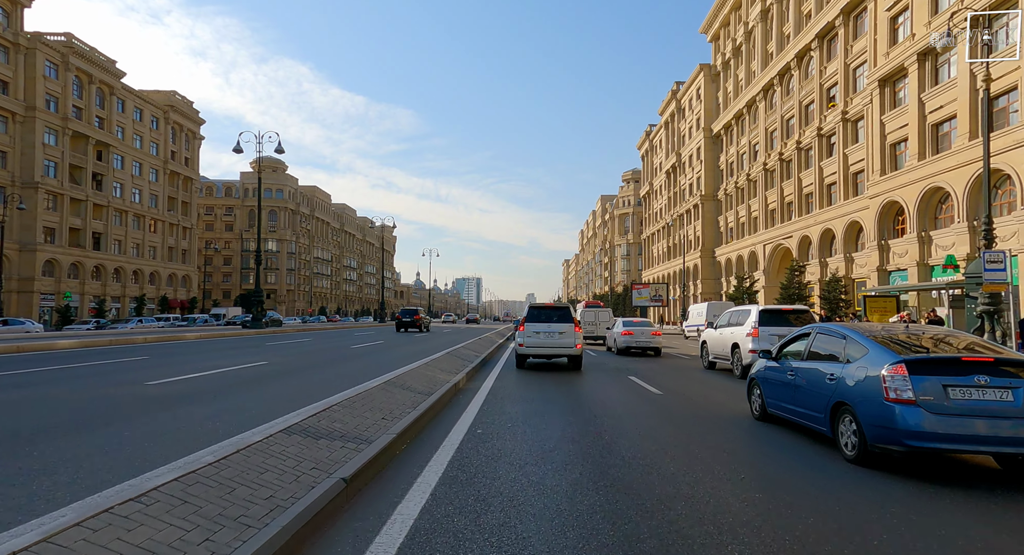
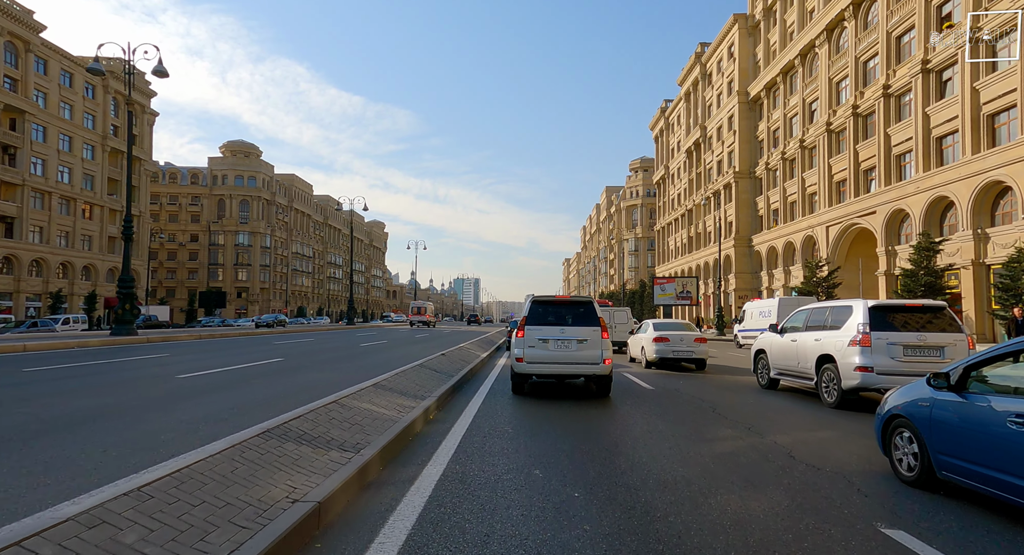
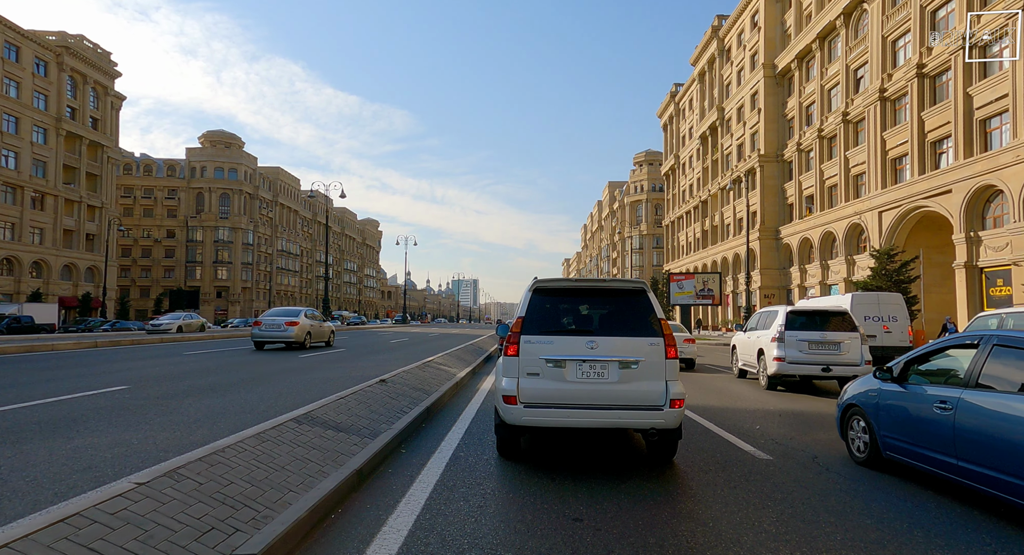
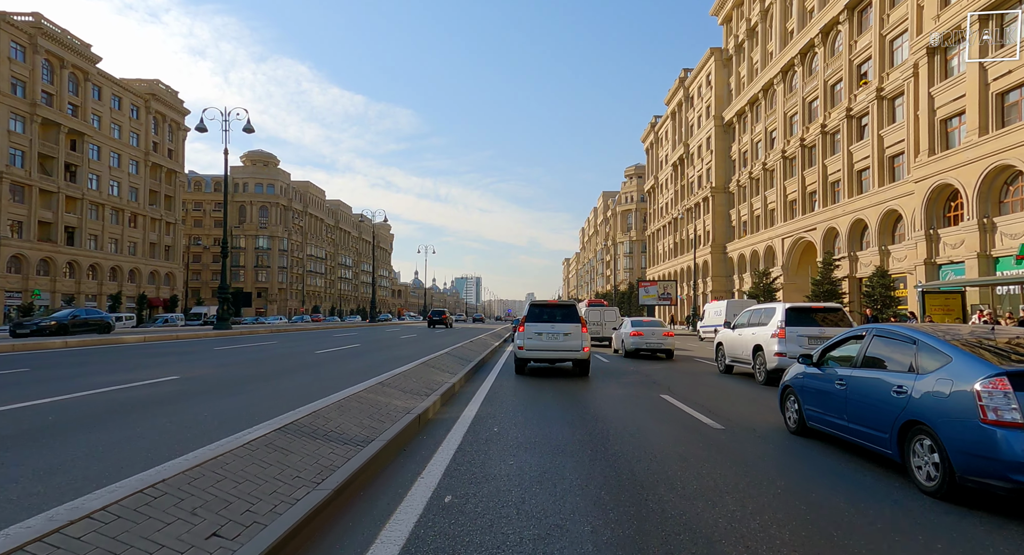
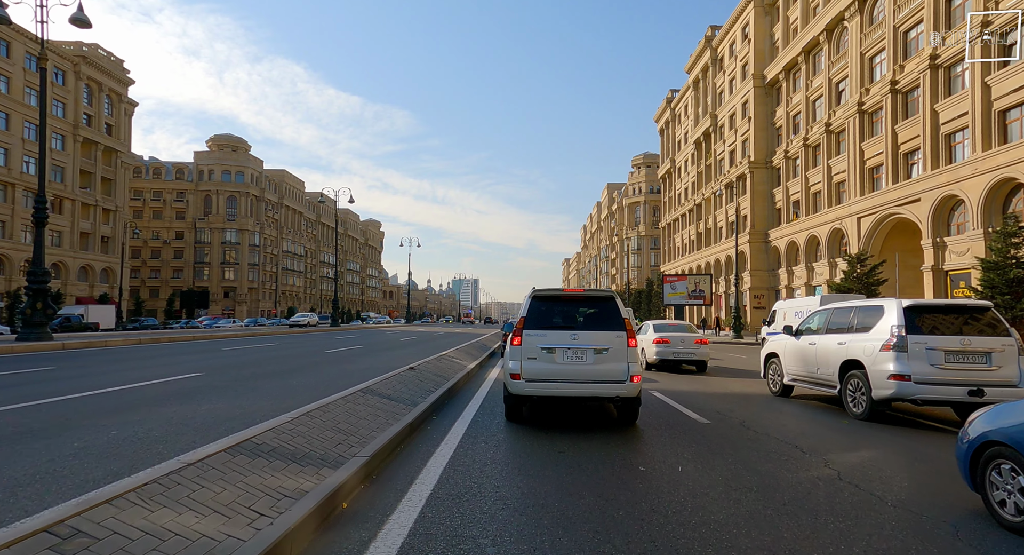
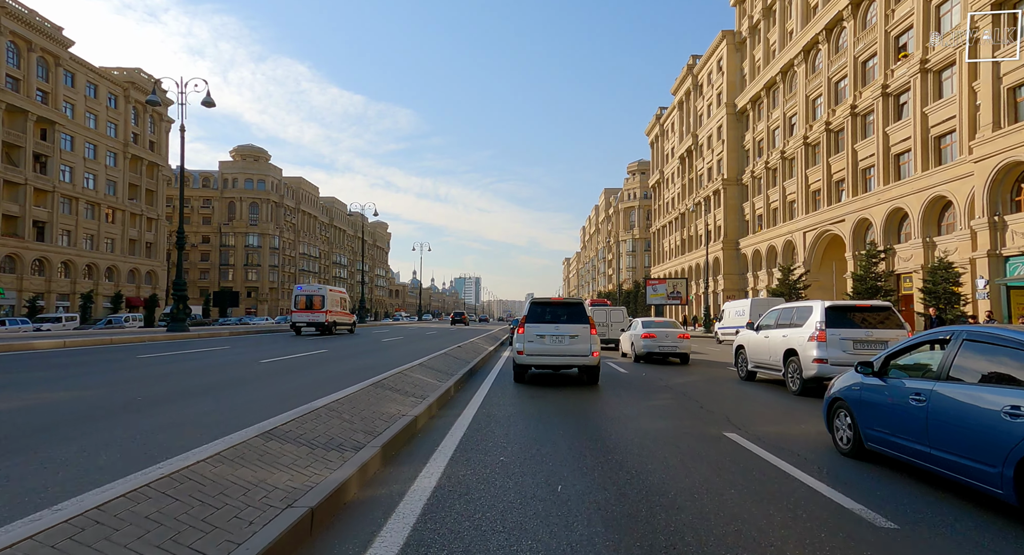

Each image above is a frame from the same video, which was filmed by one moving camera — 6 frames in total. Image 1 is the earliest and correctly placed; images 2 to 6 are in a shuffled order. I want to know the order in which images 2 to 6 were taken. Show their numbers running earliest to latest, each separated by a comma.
4, 6, 2, 5, 3
